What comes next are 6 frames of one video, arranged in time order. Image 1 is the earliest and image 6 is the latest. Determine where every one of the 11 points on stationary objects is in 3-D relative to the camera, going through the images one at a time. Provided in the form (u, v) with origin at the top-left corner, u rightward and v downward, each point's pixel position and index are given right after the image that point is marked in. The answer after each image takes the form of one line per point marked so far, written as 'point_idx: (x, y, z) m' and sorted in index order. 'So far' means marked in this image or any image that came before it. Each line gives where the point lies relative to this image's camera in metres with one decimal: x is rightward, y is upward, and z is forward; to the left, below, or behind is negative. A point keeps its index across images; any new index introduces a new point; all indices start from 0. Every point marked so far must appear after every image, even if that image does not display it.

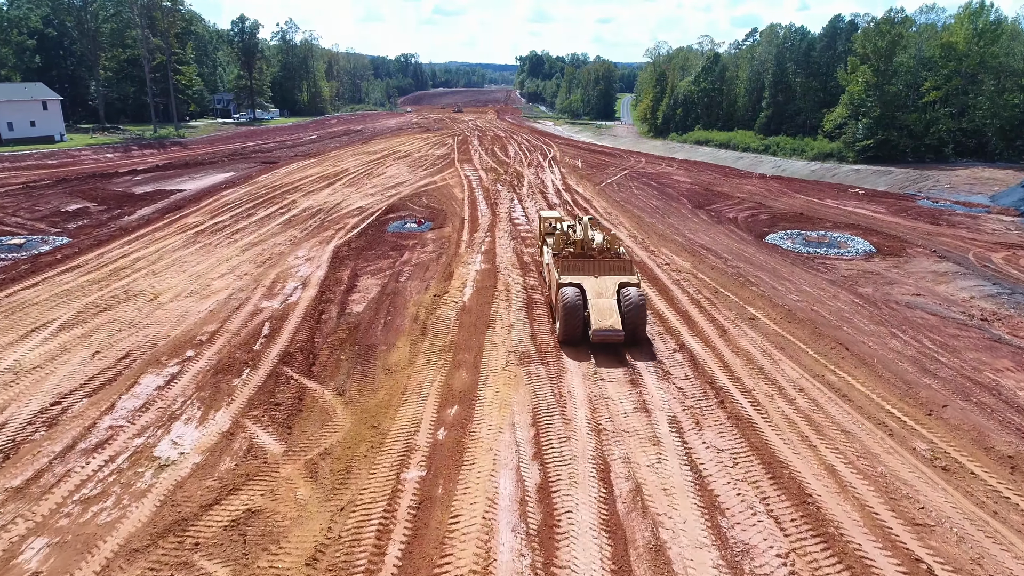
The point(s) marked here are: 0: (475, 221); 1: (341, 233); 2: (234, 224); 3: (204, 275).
0: (-1.0, +1.8, +19.0) m
1: (-4.3, +1.4, +18.0) m
2: (-7.2, +1.7, +18.6) m
3: (-5.9, +0.2, +13.7) m
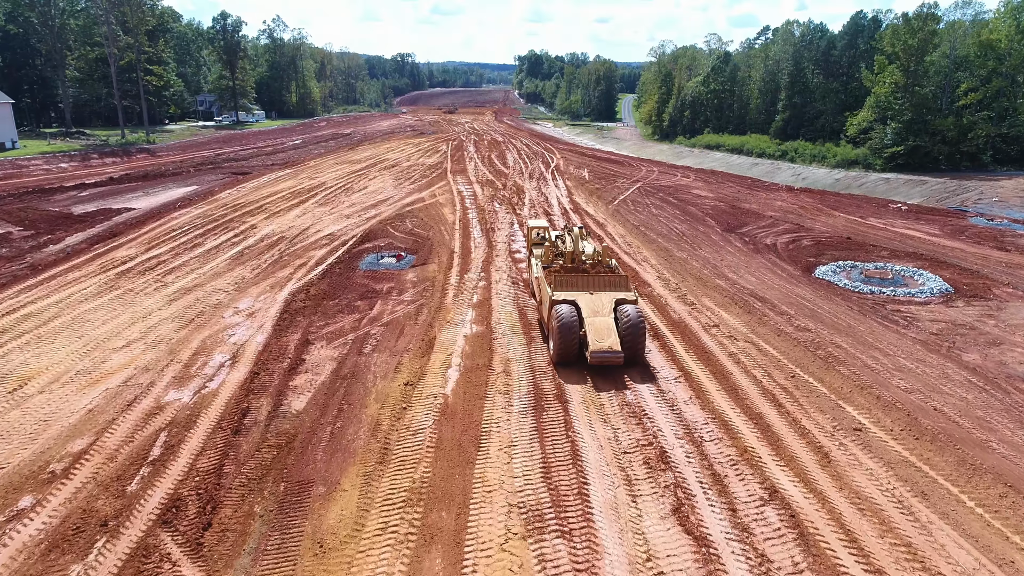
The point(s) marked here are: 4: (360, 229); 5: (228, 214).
0: (-1.0, +0.8, +15.6) m
1: (-4.3, +0.4, +14.6) m
2: (-7.2, +0.6, +15.2) m
3: (-5.9, -0.8, +10.3) m
4: (-3.9, +1.5, +18.5) m
5: (-7.9, +2.1, +20.0) m
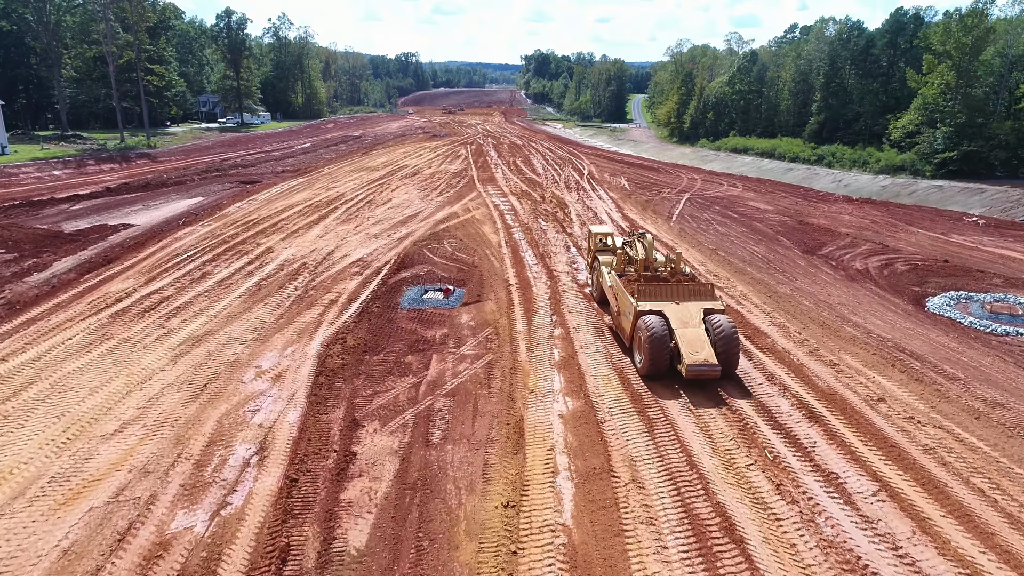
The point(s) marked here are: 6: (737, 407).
0: (+0.3, 0.0, +13.1) m
1: (-3.0, -0.4, +12.2) m
2: (-6.0, -0.1, +12.7) m
3: (-4.7, -1.6, +7.9) m
4: (-2.7, +0.8, +16.1) m
5: (-6.7, +1.3, +17.5) m
6: (+2.6, -1.4, +8.3) m
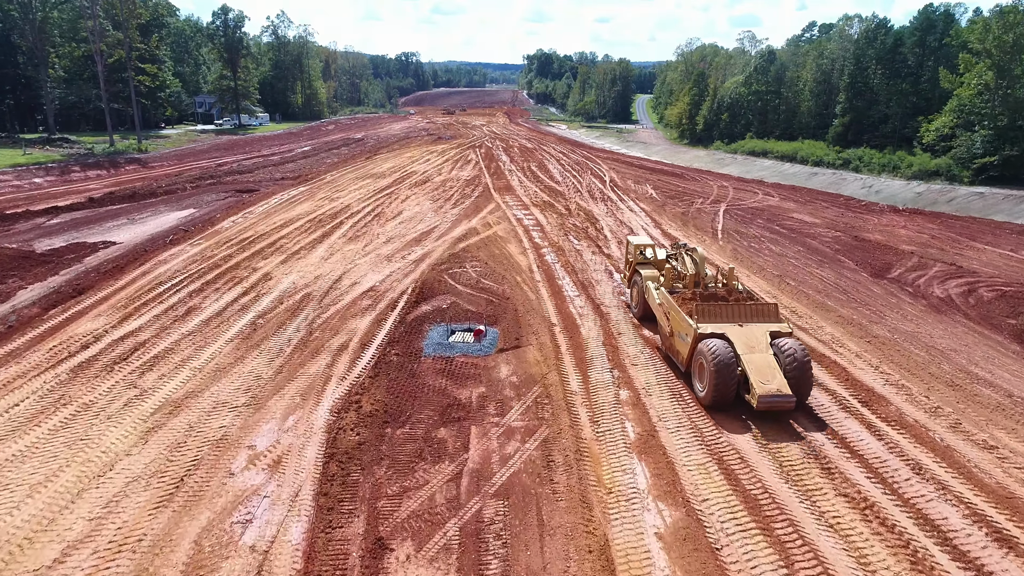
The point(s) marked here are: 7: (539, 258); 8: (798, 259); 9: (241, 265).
0: (+0.9, -0.6, +11.0) m
1: (-2.4, -1.0, +10.1) m
2: (-5.3, -0.7, +10.6) m
3: (-4.0, -2.2, +5.8) m
4: (-2.0, +0.2, +14.0) m
5: (-6.0, +0.7, +15.4) m
6: (+3.3, -2.0, +6.2) m
7: (+0.6, +0.6, +15.2) m
8: (+6.4, +0.7, +16.0) m
9: (-5.5, +0.5, +14.6) m
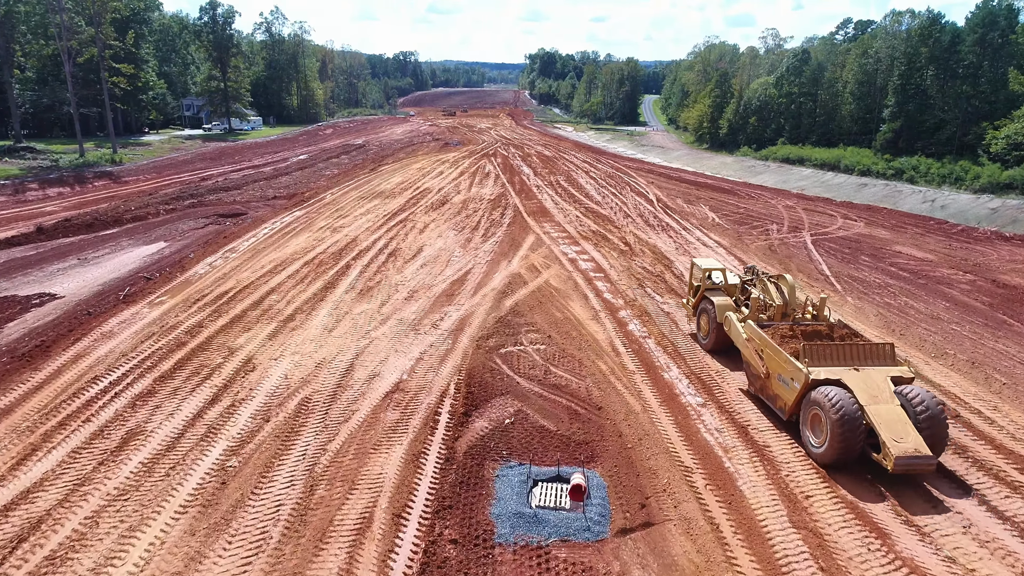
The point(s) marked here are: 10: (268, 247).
0: (+2.1, -1.9, +7.0) m
1: (-1.2, -2.3, +6.1) m
2: (-4.2, -2.0, +6.6) m
3: (-2.8, -3.5, +1.7) m
4: (-0.9, -1.1, +9.9) m
5: (-4.9, -0.6, +11.4) m
6: (+4.4, -3.3, +2.2) m
7: (+1.7, -0.6, +11.2) m
8: (+7.5, -0.6, +12.0) m
9: (-4.4, -0.8, +10.6) m
10: (-5.6, +0.9, +16.3) m
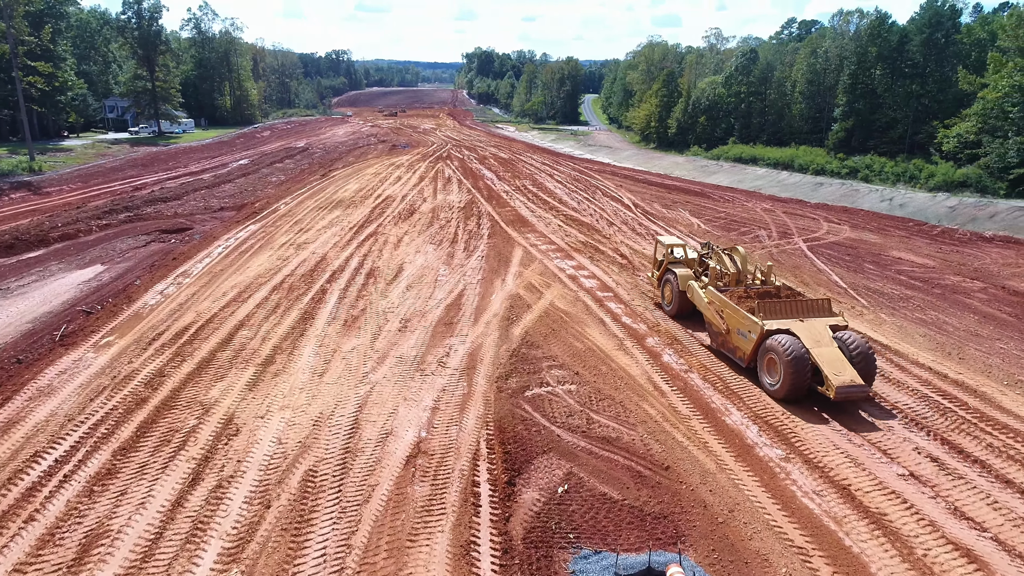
0: (+2.7, -2.2, +5.8) m
1: (-0.4, -2.7, +4.5) m
2: (-3.4, -2.5, +4.8) m
3: (-1.6, -3.9, +0.1) m
4: (-0.5, -1.5, +8.4) m
5: (-4.6, -1.1, +9.5) m
6: (+5.6, -3.6, +1.2) m
7: (+2.0, -1.0, +10.0) m
8: (+7.7, -0.8, +11.3) m
9: (-4.0, -1.3, +8.7) m
10: (-5.7, +0.4, +14.4) m
